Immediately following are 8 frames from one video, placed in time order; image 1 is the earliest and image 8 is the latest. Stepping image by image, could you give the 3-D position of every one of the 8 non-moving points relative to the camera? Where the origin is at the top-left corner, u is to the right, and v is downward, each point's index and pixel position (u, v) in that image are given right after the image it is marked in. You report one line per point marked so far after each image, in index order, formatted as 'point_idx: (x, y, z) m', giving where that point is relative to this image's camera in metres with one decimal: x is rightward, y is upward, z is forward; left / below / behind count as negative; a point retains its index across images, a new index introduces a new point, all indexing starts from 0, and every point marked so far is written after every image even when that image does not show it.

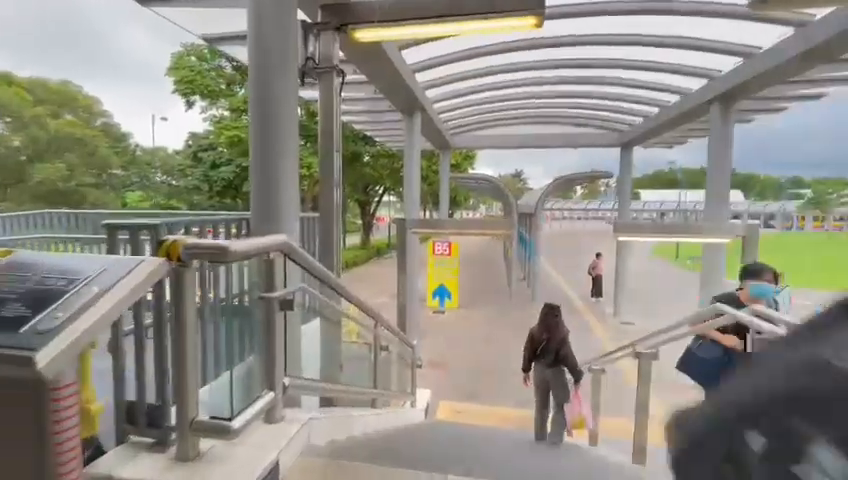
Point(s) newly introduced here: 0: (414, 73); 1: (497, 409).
0: (-0.2, +3.0, +7.3) m
1: (+1.2, -2.8, +6.8) m
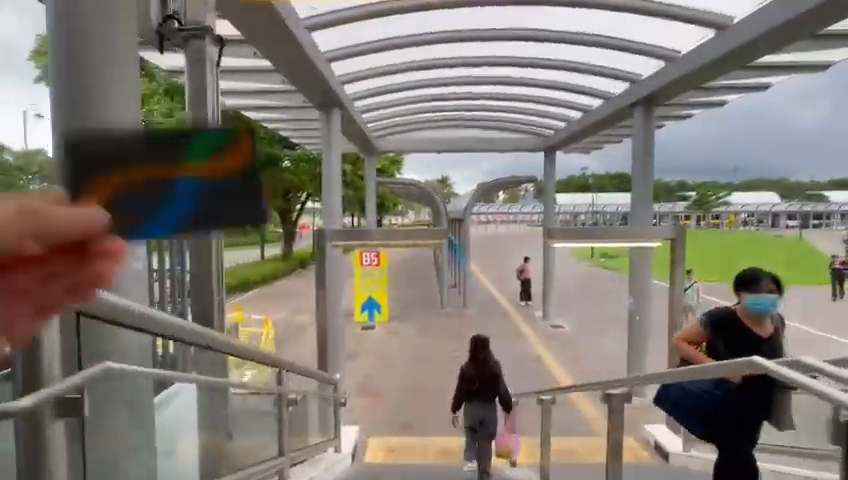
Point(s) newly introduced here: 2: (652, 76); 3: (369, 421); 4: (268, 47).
0: (-1.5, +2.8, +6.4) m
1: (+0.1, -3.0, +6.1) m
2: (+3.9, +2.8, +6.9) m
3: (-0.9, -3.0, +6.8) m
4: (-2.0, +2.4, +5.1) m
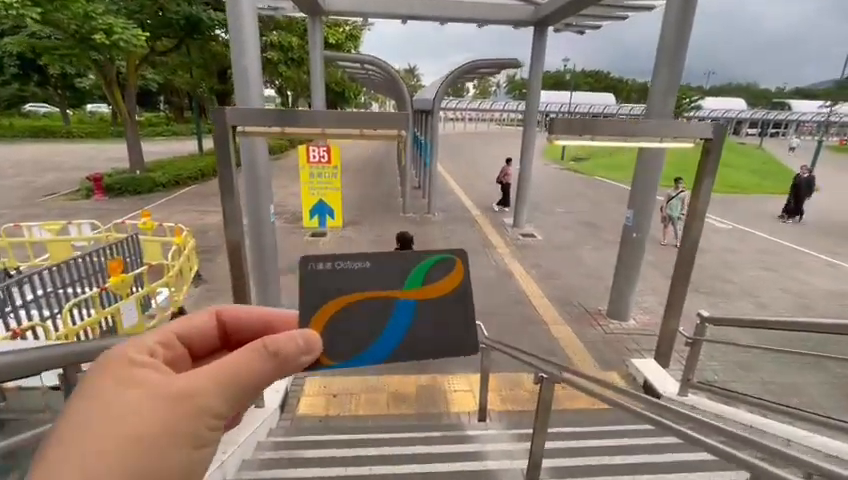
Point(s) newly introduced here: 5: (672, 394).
0: (-1.9, +4.0, +3.7) m
1: (-0.5, -1.7, +5.0) m
2: (+3.4, +4.1, +4.7) m
3: (-1.6, -1.5, +5.6) m
4: (-2.3, +3.3, +2.5) m
5: (+2.9, -1.8, +4.7) m
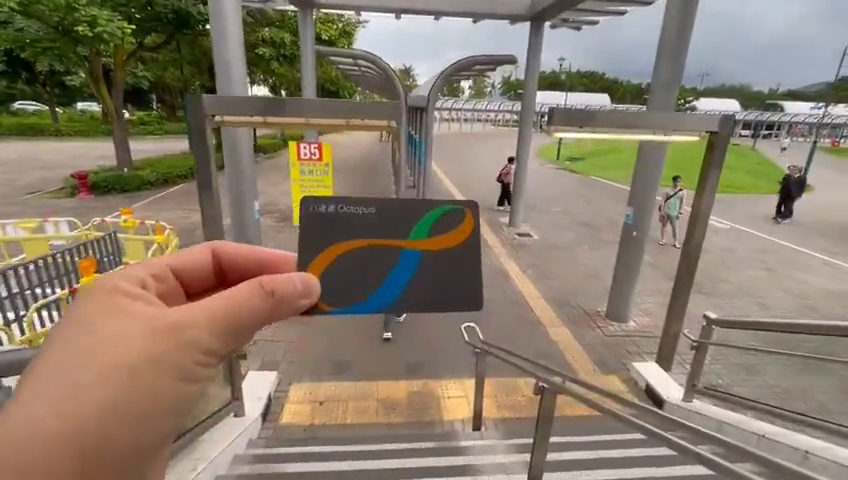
0: (-2.0, +4.0, +3.5) m
1: (-0.6, -1.7, +4.7) m
2: (+3.3, +4.1, +4.5) m
3: (-1.7, -1.5, +5.4) m
4: (-2.4, +3.3, +2.2) m
5: (+2.8, -1.8, +4.5) m
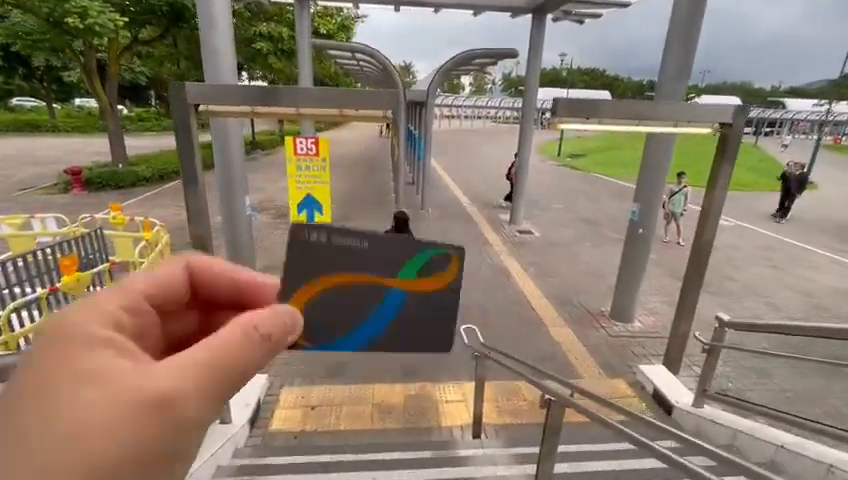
0: (-2.0, +4.1, +3.2) m
1: (-0.6, -1.7, +4.5) m
2: (+3.3, +4.1, +4.3) m
3: (-1.7, -1.5, +5.2) m
4: (-2.4, +3.4, +2.0) m
5: (+2.8, -1.8, +4.3) m
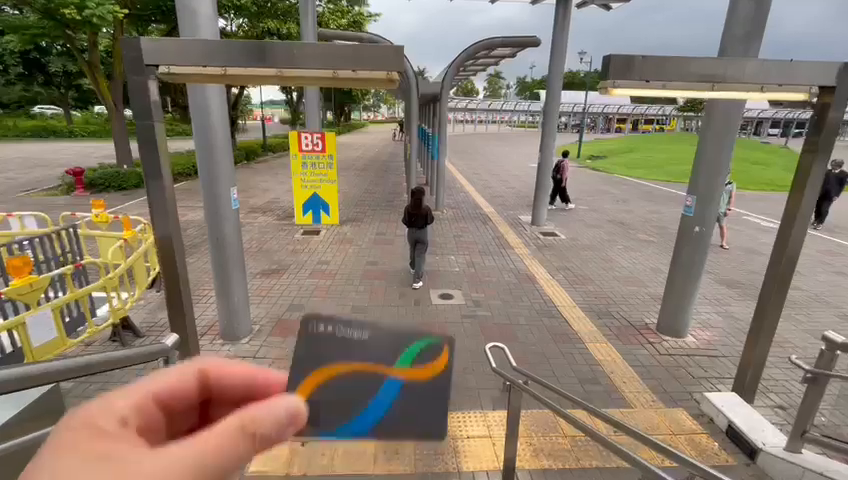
0: (-1.9, +4.1, +2.6) m
1: (-0.4, -1.7, +3.7) m
2: (+3.4, +4.2, +3.4) m
3: (-1.6, -1.5, +4.4) m
4: (-2.3, +3.4, +1.3) m
5: (+2.9, -1.7, +3.3) m
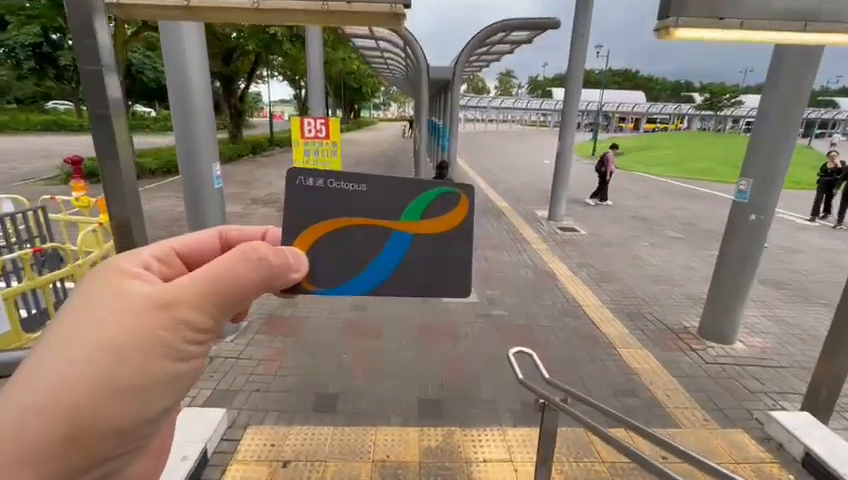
0: (-1.8, +4.3, +2.0) m
1: (-0.4, -1.5, +3.1) m
2: (+3.6, +4.2, +2.7) m
3: (-1.5, -1.3, +3.8) m
4: (-2.3, +3.6, +0.8) m
5: (+2.9, -1.6, +2.6) m
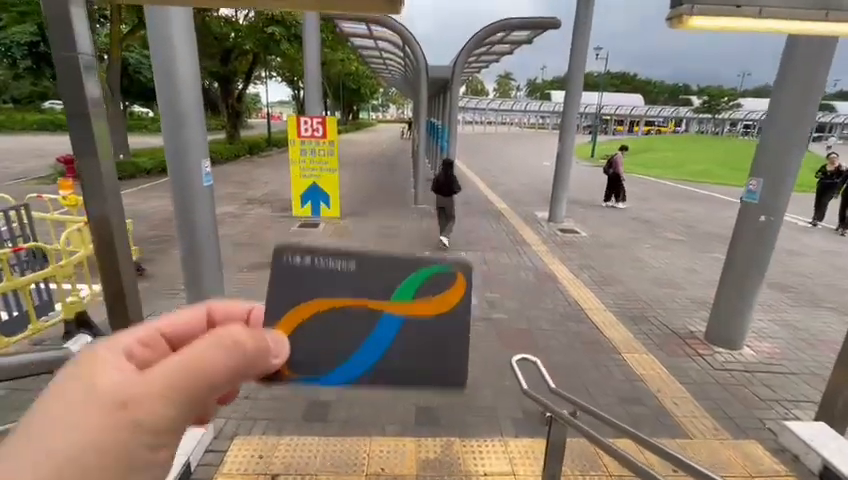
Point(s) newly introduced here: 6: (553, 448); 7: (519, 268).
0: (-1.8, +4.3, +1.8) m
1: (-0.4, -1.5, +3.0) m
2: (+3.6, +4.2, +2.6) m
3: (-1.5, -1.3, +3.7) m
4: (-2.3, +3.6, +0.6) m
5: (+2.9, -1.6, +2.5) m
6: (+0.7, -1.2, +2.3) m
7: (+1.6, -0.5, +6.6) m
